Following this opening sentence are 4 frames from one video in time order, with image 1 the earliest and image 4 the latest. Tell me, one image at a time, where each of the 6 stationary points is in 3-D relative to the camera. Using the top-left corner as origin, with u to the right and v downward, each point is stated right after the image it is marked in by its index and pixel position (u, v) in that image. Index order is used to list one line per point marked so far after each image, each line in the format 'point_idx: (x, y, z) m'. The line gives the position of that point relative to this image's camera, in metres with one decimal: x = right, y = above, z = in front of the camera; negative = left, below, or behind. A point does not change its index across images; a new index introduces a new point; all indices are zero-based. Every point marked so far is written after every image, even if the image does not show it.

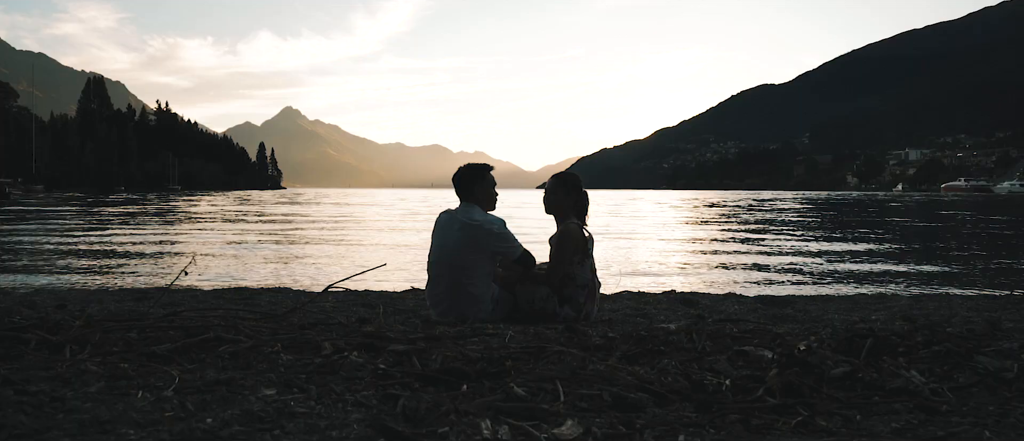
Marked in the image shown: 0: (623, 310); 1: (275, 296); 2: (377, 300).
0: (+1.6, -1.3, +9.8) m
1: (-4.3, -1.3, +11.9) m
2: (-2.3, -1.4, +11.2) m
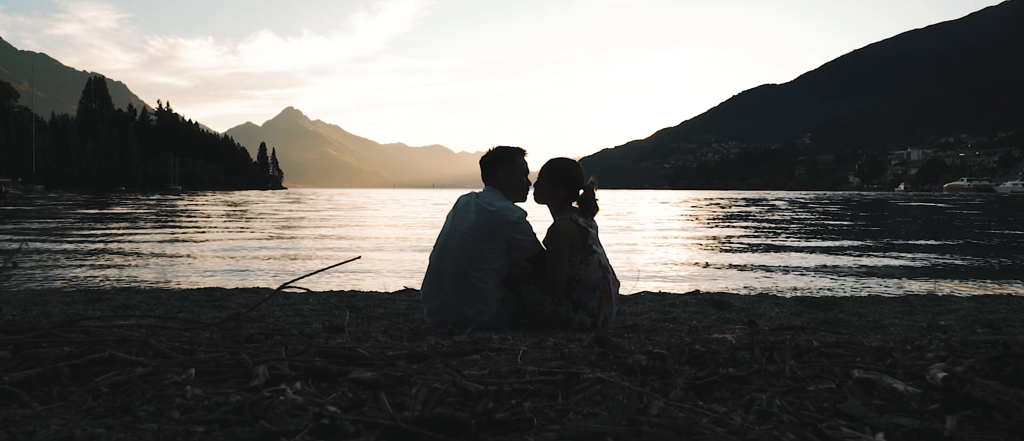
0: (+1.7, -1.2, +8.4) m
1: (-4.2, -1.2, +10.5) m
2: (-2.2, -1.2, +9.8) m
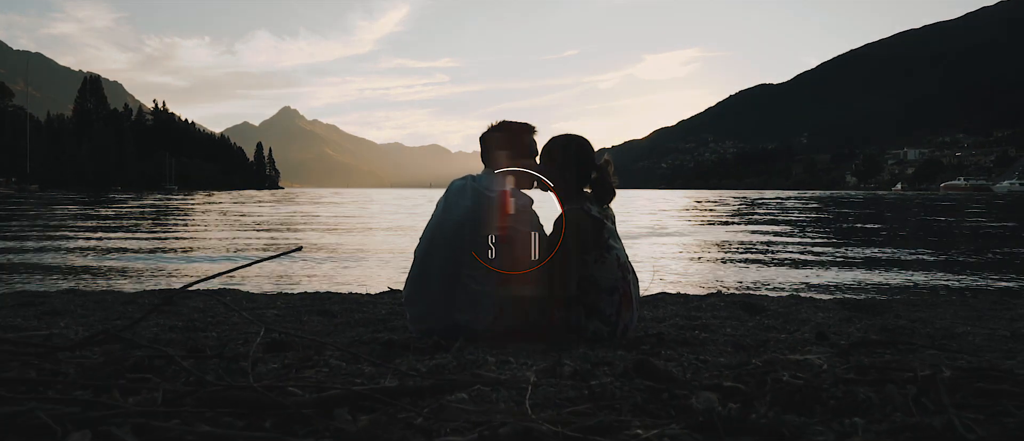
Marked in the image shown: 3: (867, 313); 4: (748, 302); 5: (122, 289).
0: (+1.7, -1.1, +7.1) m
1: (-4.2, -1.1, +9.2) m
2: (-2.2, -1.1, +8.5) m
3: (+4.2, -1.1, +7.9) m
4: (+3.2, -1.1, +8.8) m
5: (-7.6, -1.3, +12.9) m
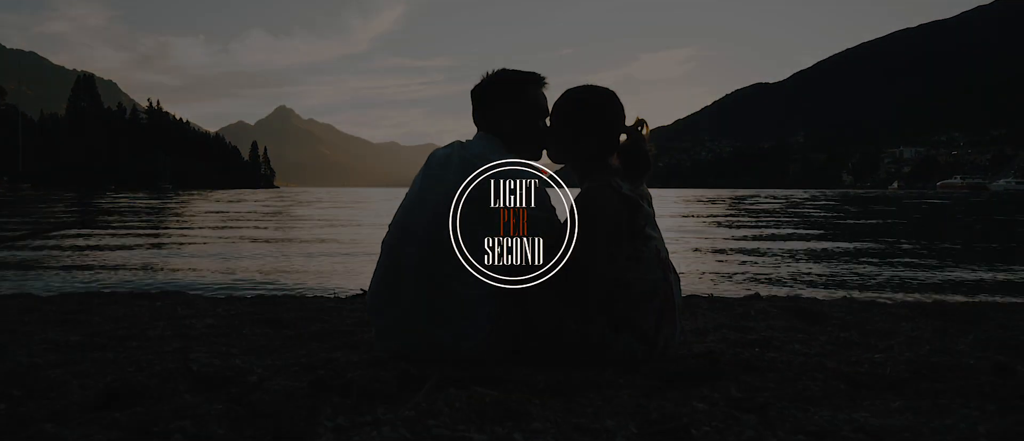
0: (+1.7, -0.9, +5.4) m
1: (-4.2, -0.9, +7.4) m
2: (-2.2, -1.0, +6.8) m
3: (+4.2, -1.0, +6.2) m
4: (+3.2, -0.9, +7.1) m
5: (-7.6, -1.2, +11.2) m
